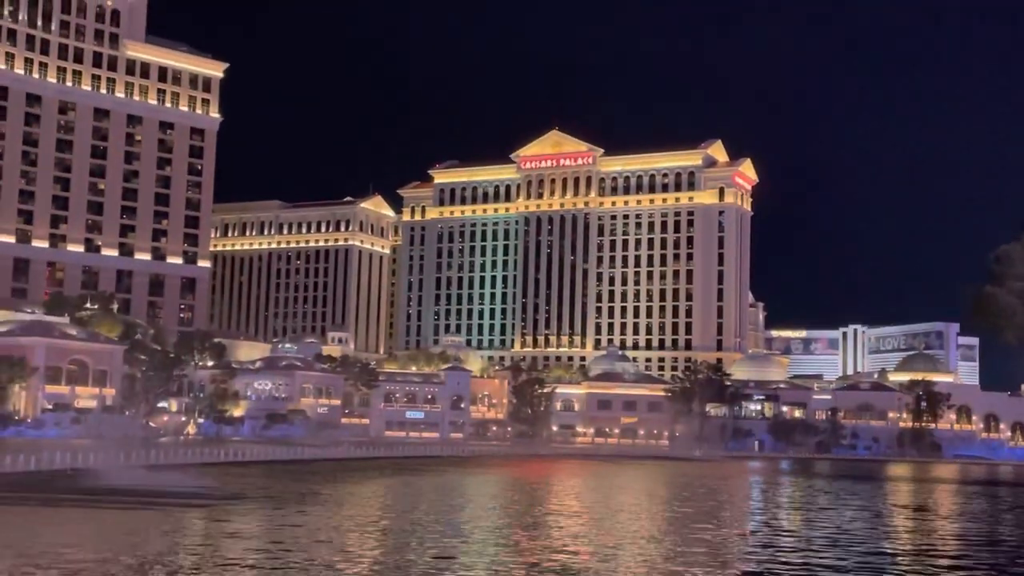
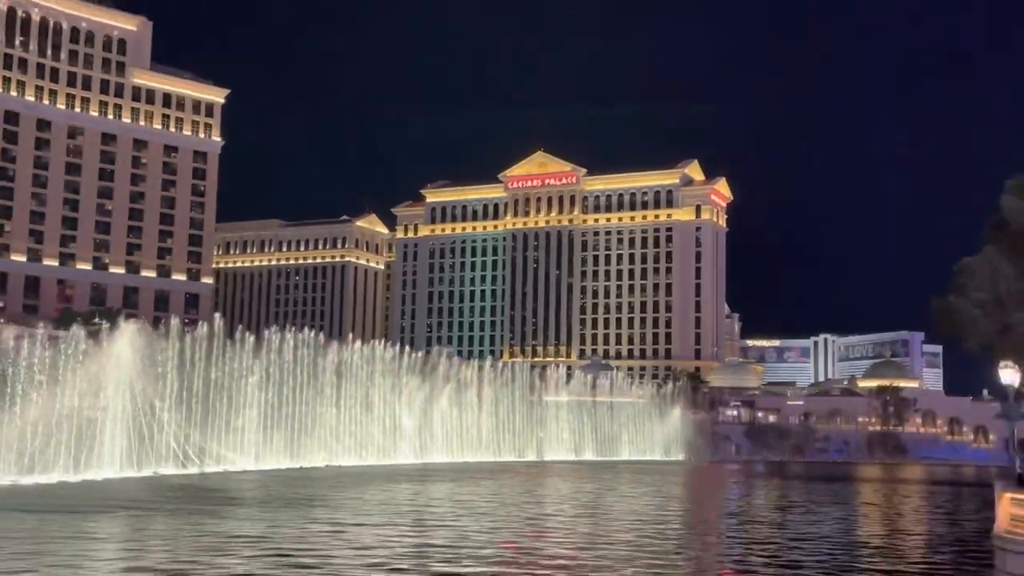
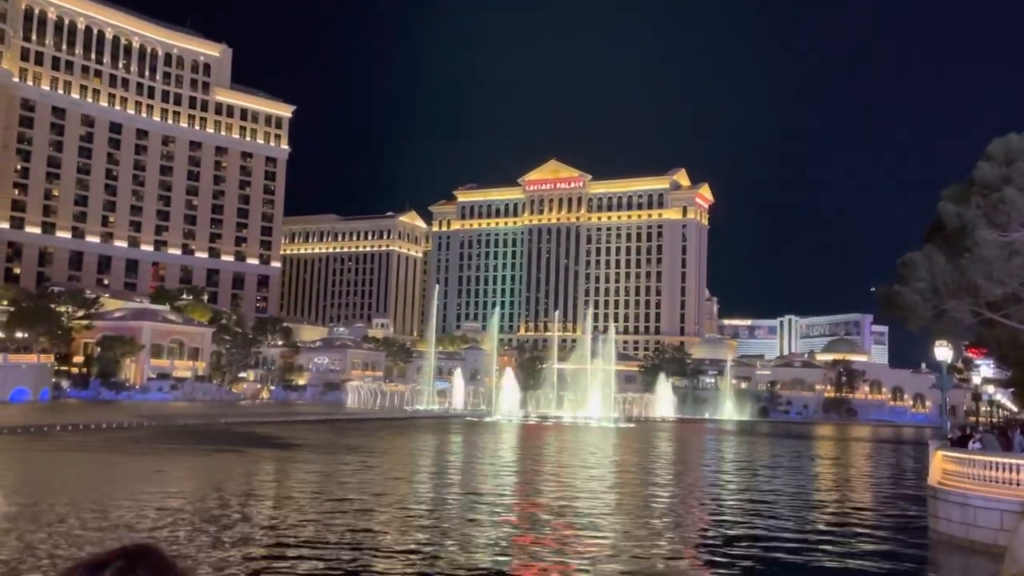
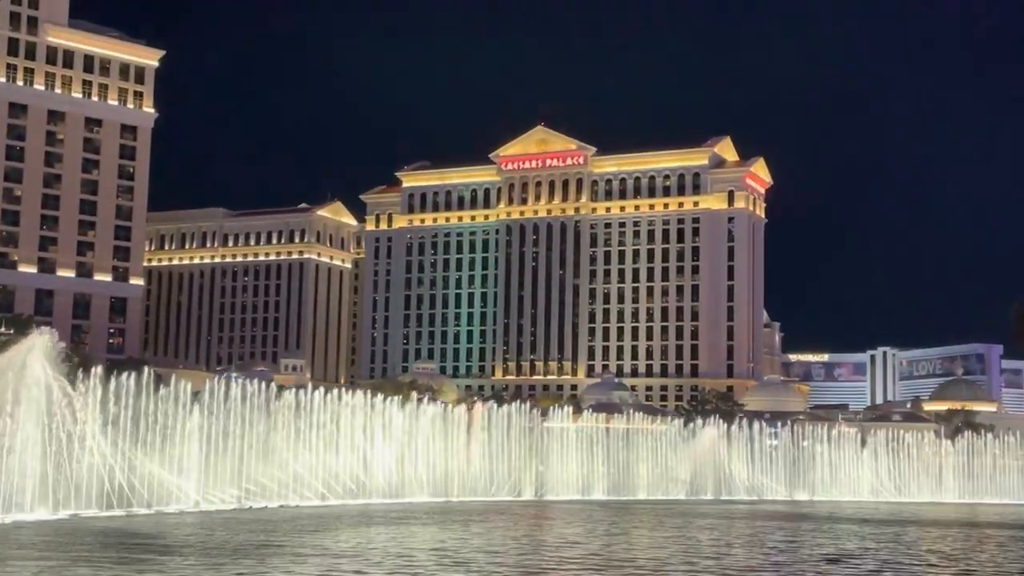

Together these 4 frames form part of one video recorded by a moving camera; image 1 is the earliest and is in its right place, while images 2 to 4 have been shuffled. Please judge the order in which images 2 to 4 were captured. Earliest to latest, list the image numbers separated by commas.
4, 2, 3
